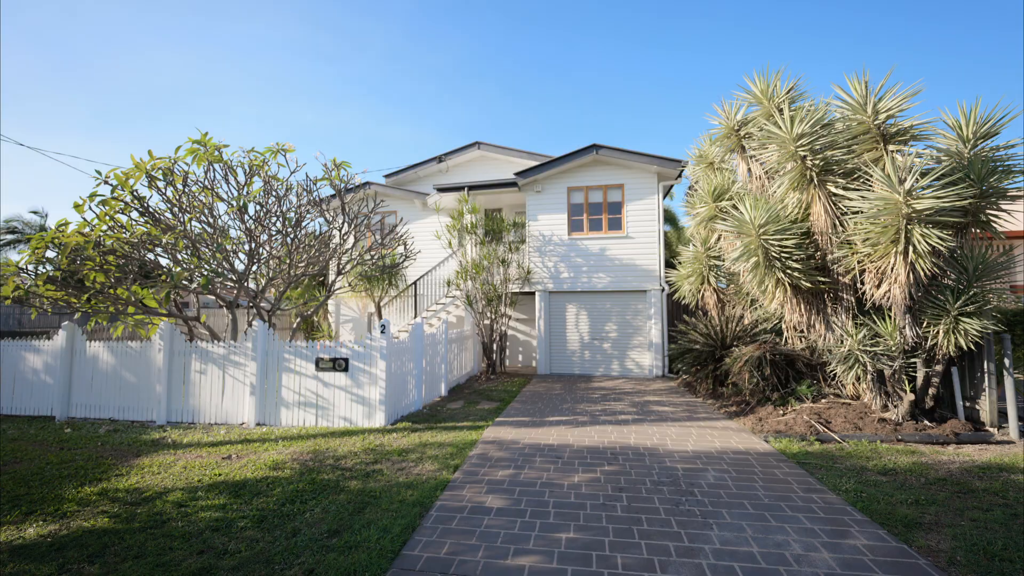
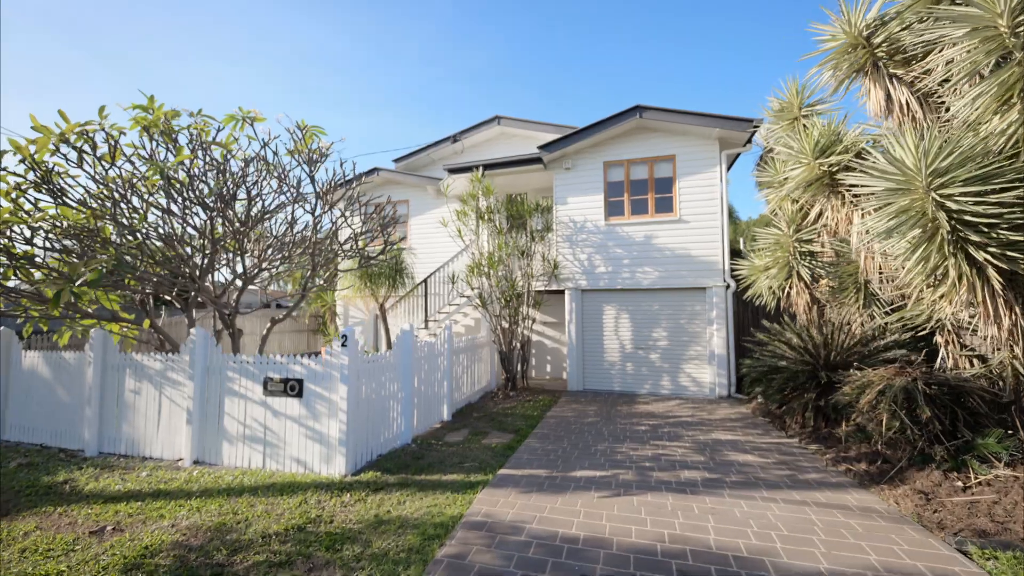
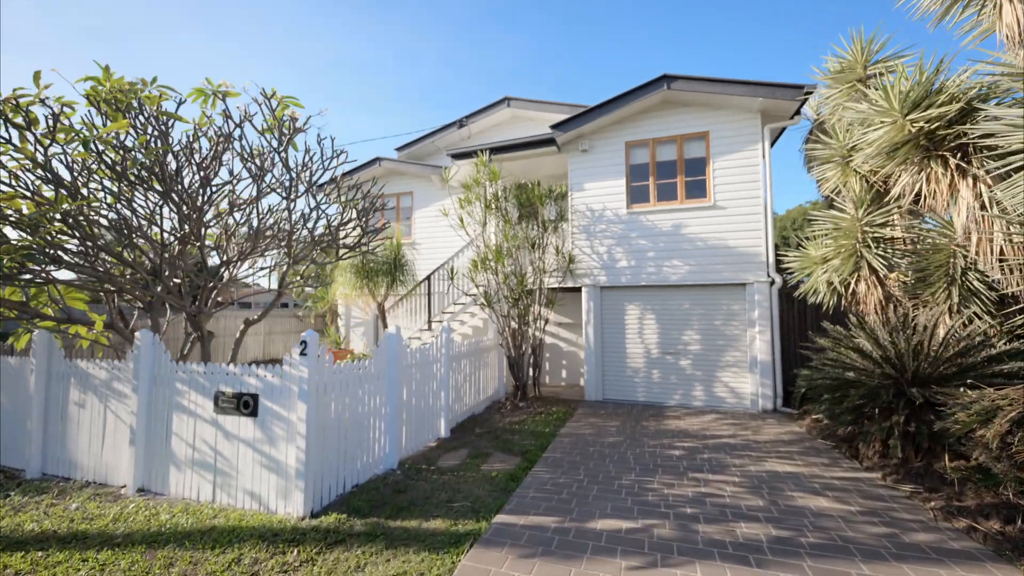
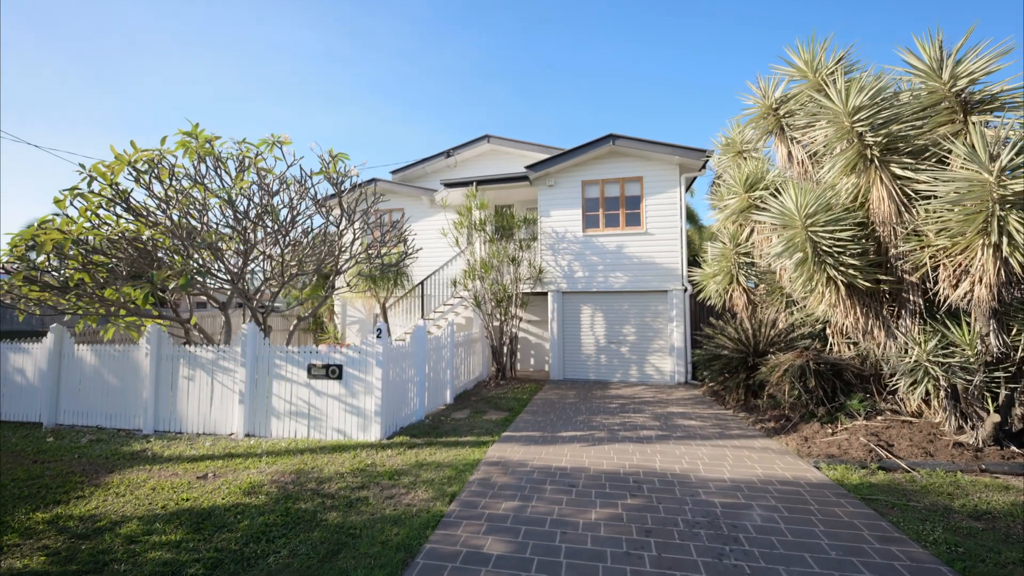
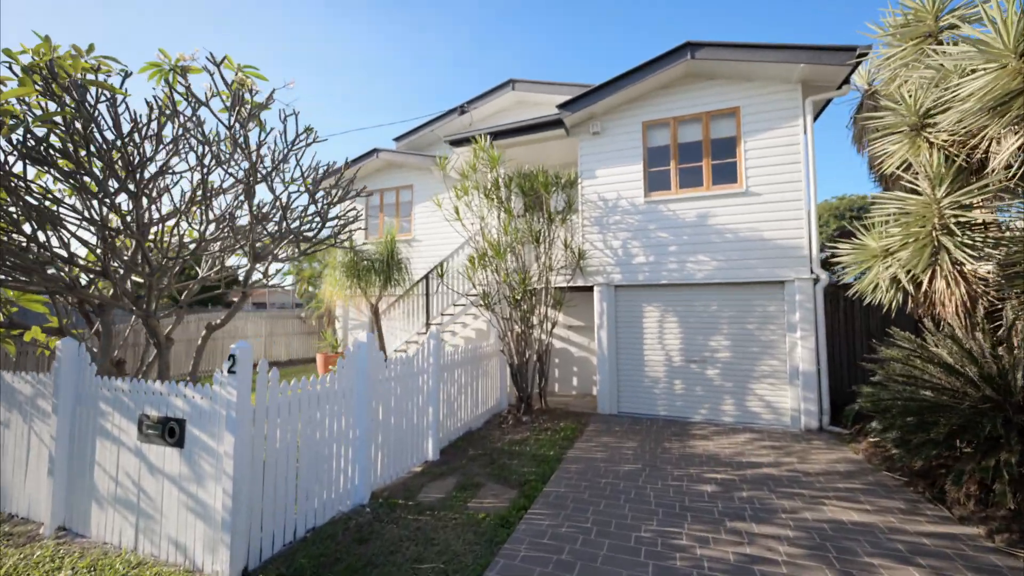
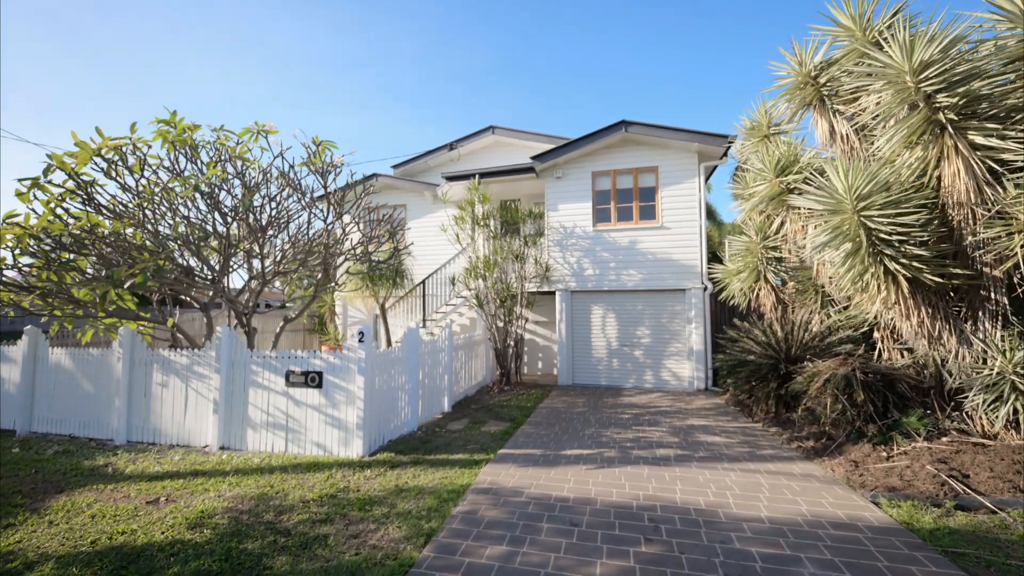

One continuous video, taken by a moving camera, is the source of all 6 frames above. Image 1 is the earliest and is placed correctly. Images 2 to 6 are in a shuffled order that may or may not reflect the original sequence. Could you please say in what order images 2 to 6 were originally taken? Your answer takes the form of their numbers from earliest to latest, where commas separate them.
4, 6, 2, 3, 5
